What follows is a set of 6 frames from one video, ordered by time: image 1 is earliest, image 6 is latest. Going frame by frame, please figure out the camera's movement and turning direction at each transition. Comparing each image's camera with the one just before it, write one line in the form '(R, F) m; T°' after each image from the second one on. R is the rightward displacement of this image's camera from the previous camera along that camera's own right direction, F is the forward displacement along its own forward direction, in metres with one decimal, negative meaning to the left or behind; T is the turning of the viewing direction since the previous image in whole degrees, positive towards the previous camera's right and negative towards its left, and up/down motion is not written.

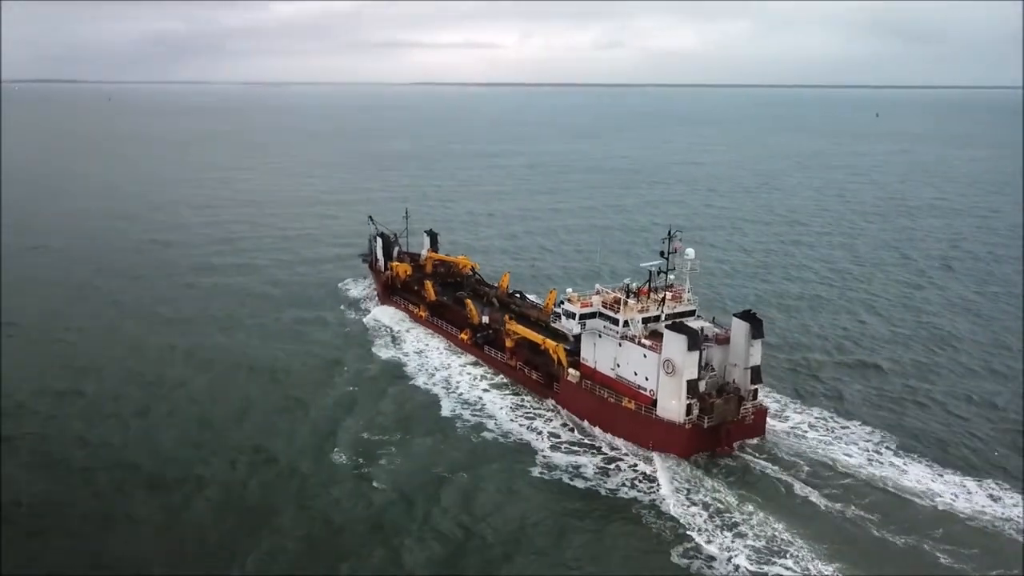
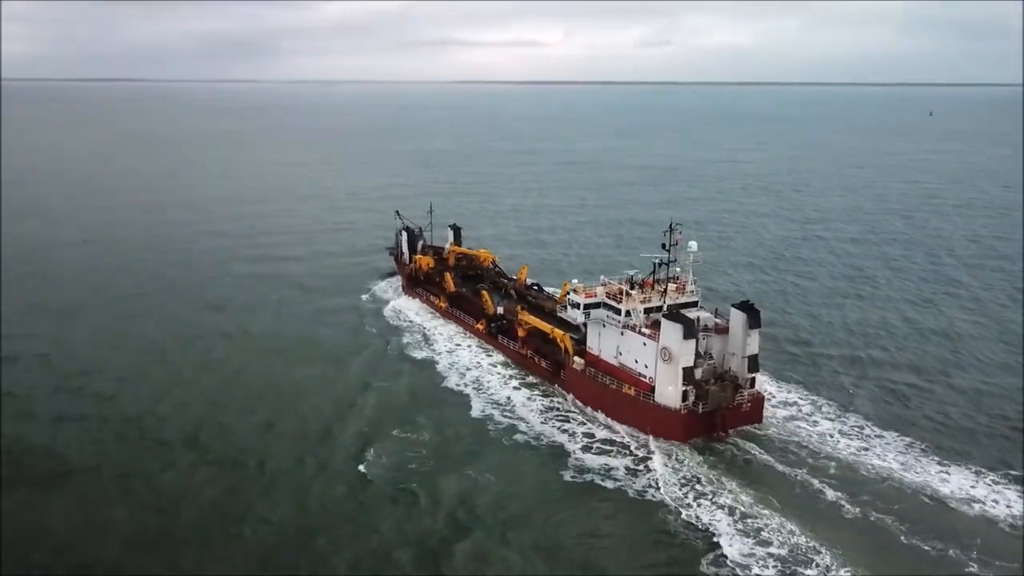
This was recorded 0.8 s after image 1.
(+1.0, -1.1) m; -3°
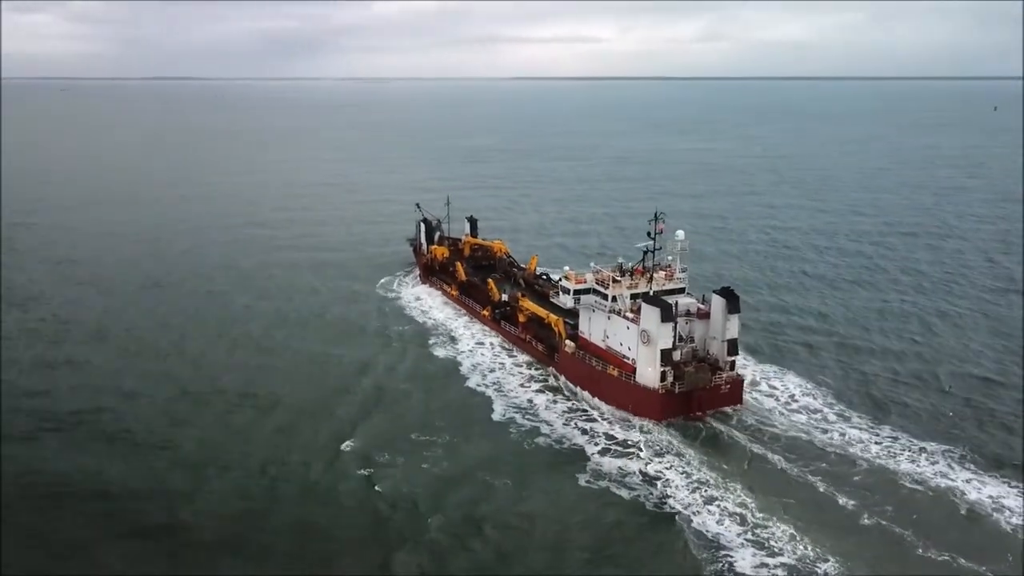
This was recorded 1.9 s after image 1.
(+1.8, -1.4) m; -3°
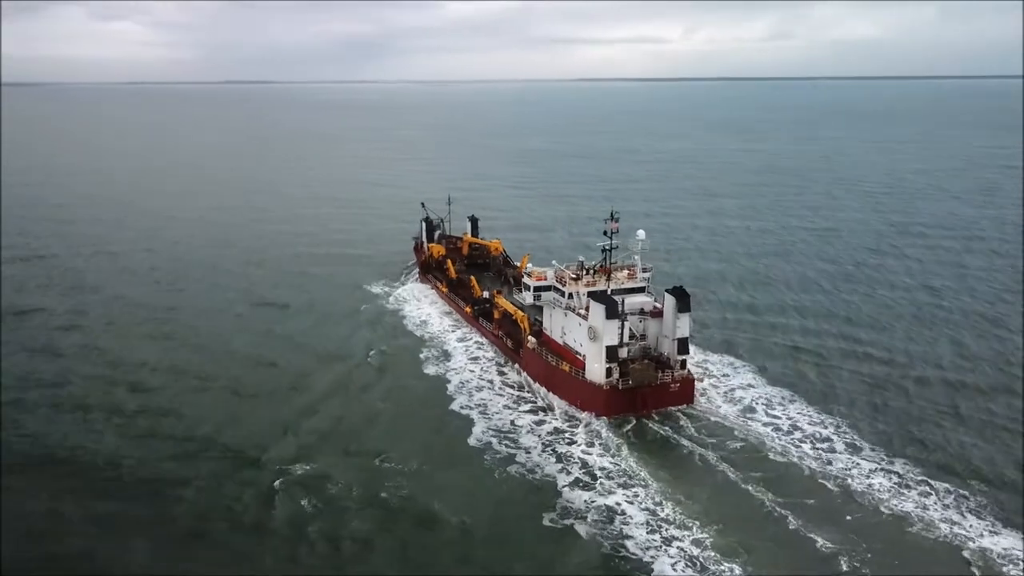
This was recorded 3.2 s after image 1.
(+3.4, -0.7) m; -4°
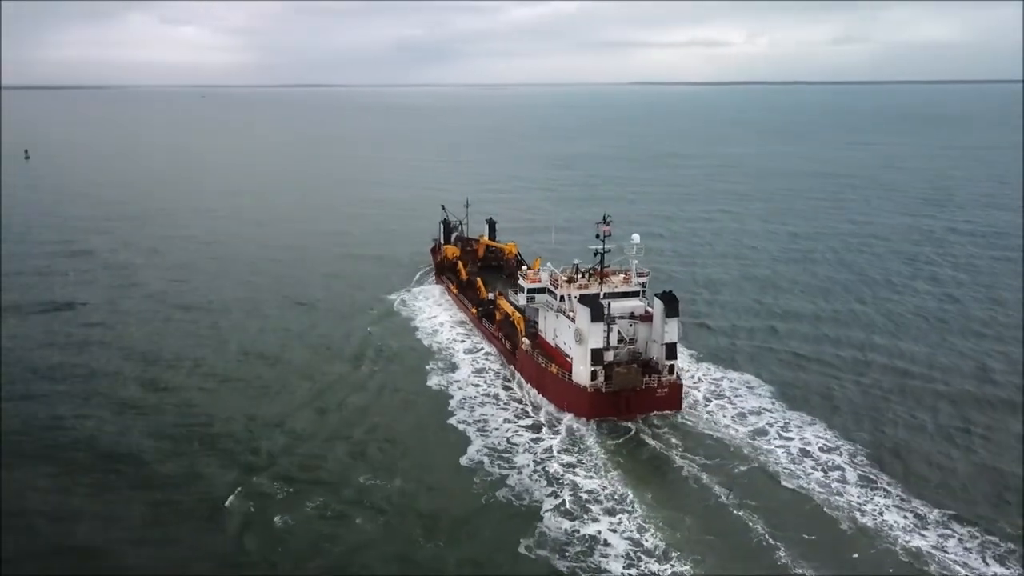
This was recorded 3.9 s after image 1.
(+2.0, -0.2) m; -4°
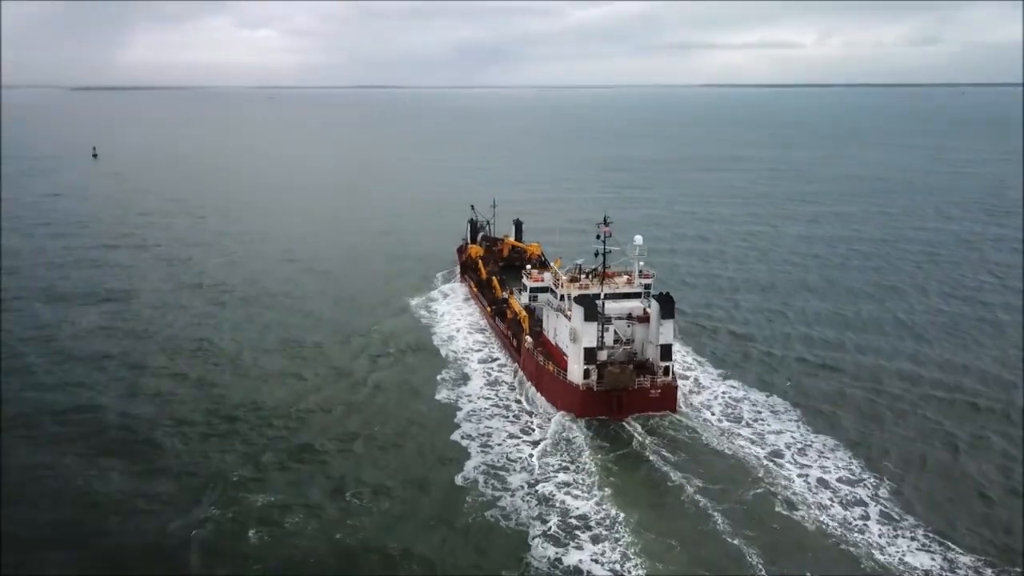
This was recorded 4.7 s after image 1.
(+2.0, -0.5) m; -4°
